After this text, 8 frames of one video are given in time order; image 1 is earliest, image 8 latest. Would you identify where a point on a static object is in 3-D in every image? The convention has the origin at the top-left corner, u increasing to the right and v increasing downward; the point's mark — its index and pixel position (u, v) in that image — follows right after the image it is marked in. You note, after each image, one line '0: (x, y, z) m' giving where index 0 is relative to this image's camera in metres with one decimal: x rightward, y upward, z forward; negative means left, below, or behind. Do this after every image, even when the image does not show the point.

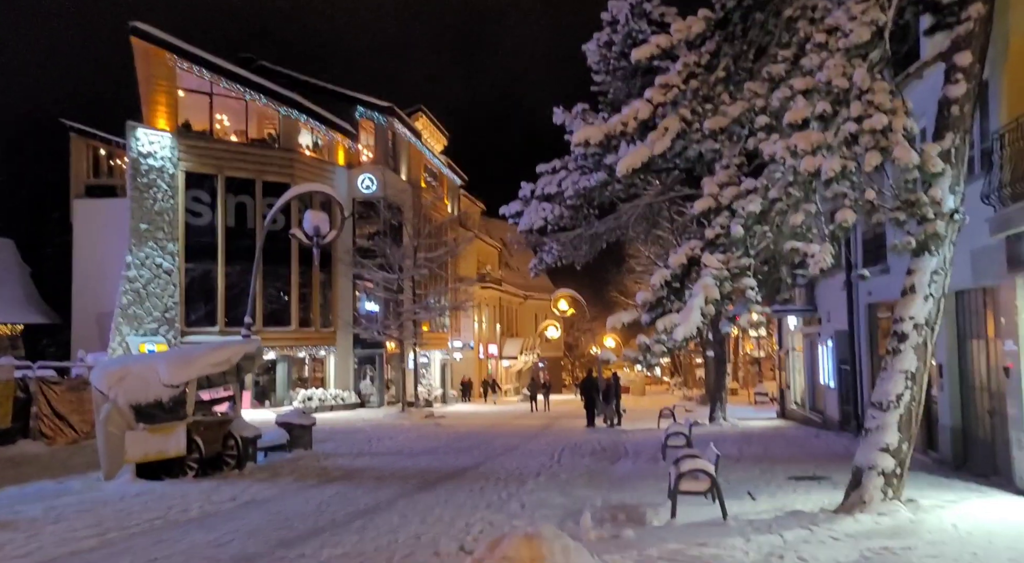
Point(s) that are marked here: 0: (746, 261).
0: (+3.1, +0.3, +11.4) m
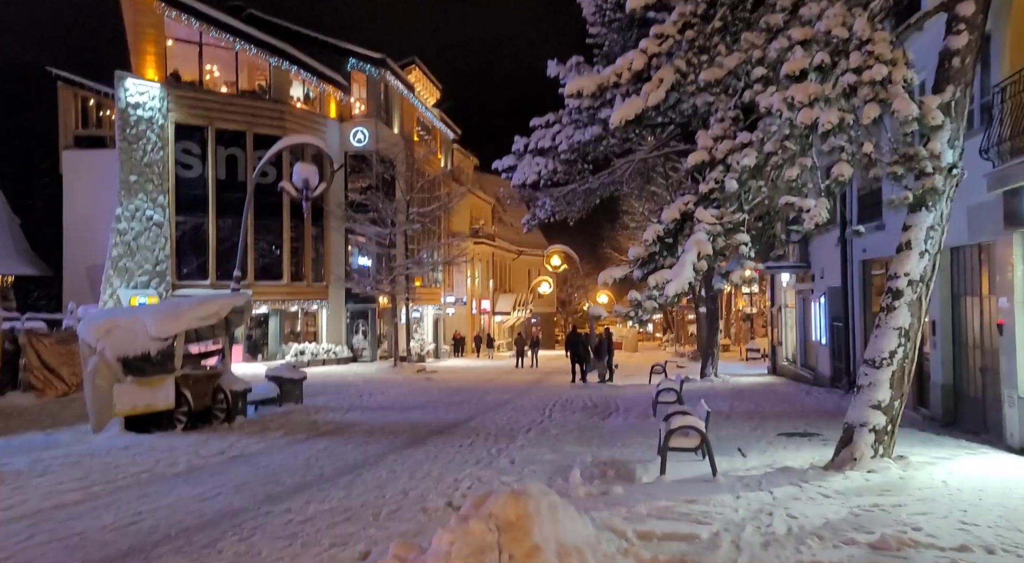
0: (+3.0, +0.9, +11.2) m
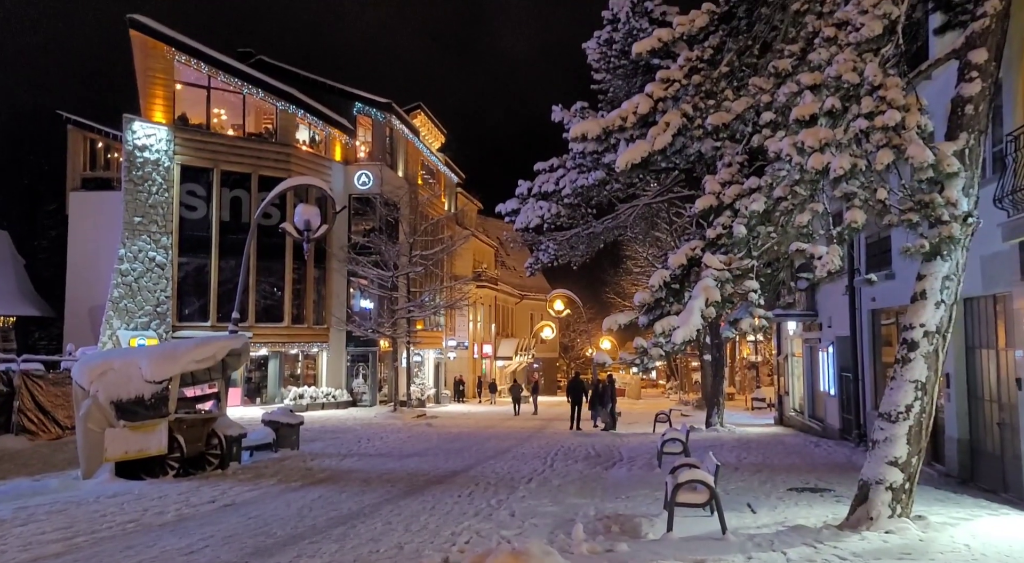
0: (+3.1, +0.3, +11.0) m
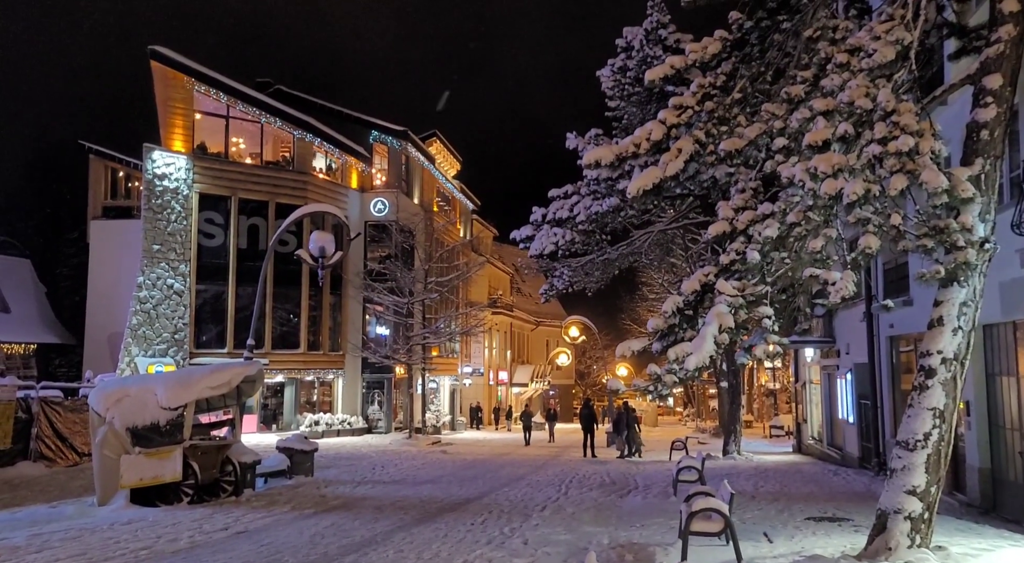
0: (+3.2, -0.1, +10.9) m
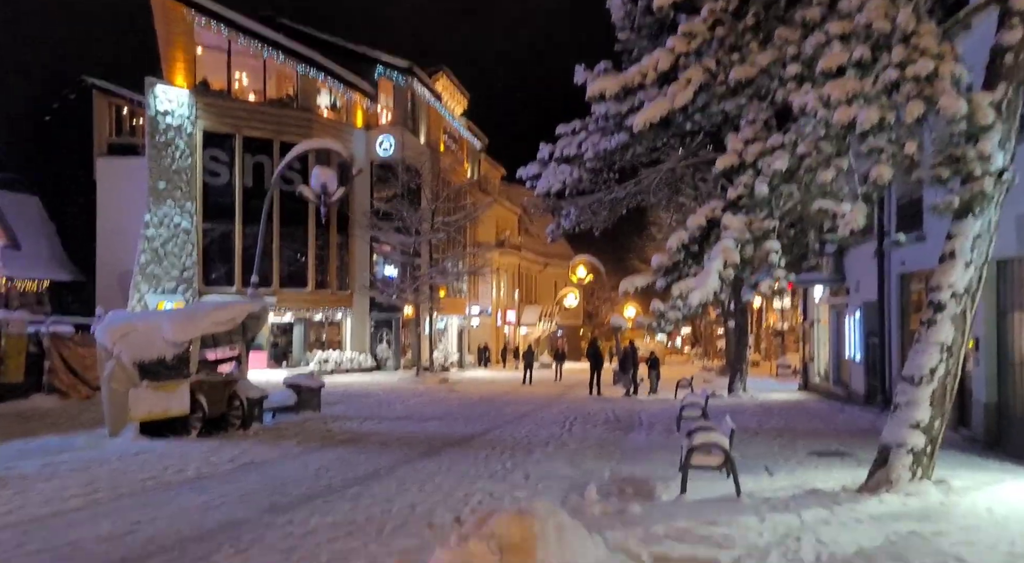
0: (+3.2, +0.8, +10.7) m
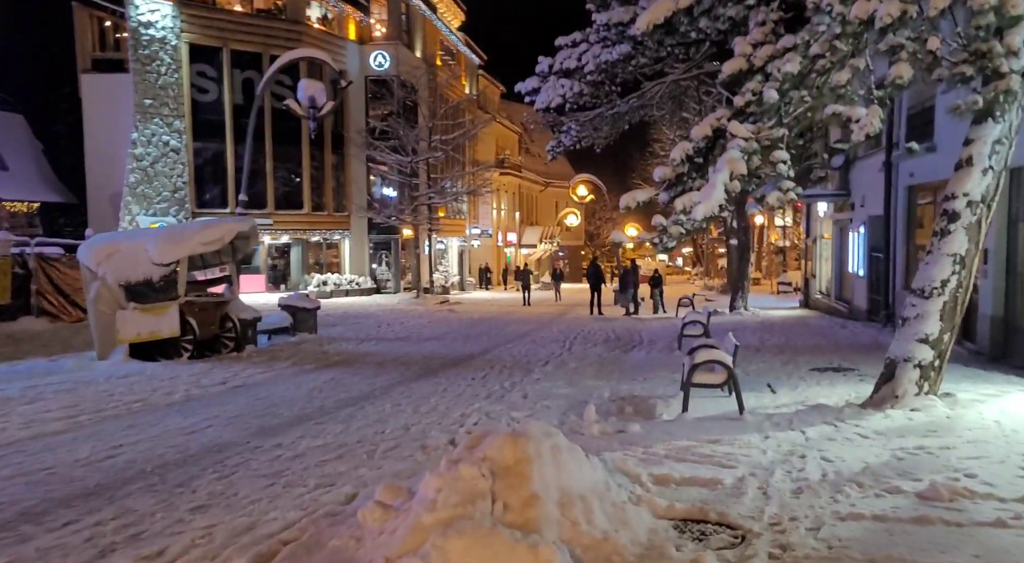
0: (+3.2, +1.8, +10.2) m
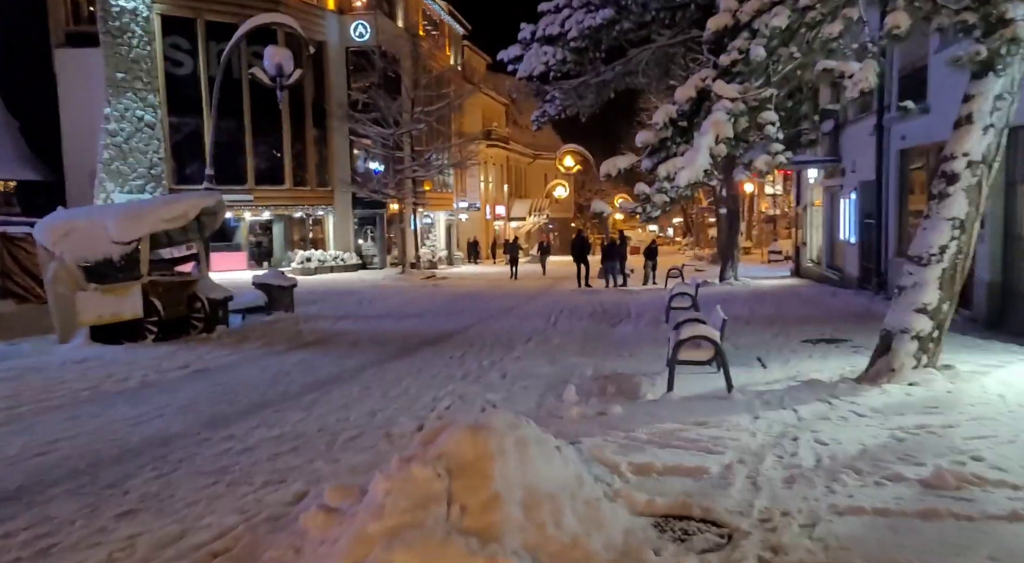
0: (+2.9, +2.2, +9.5) m
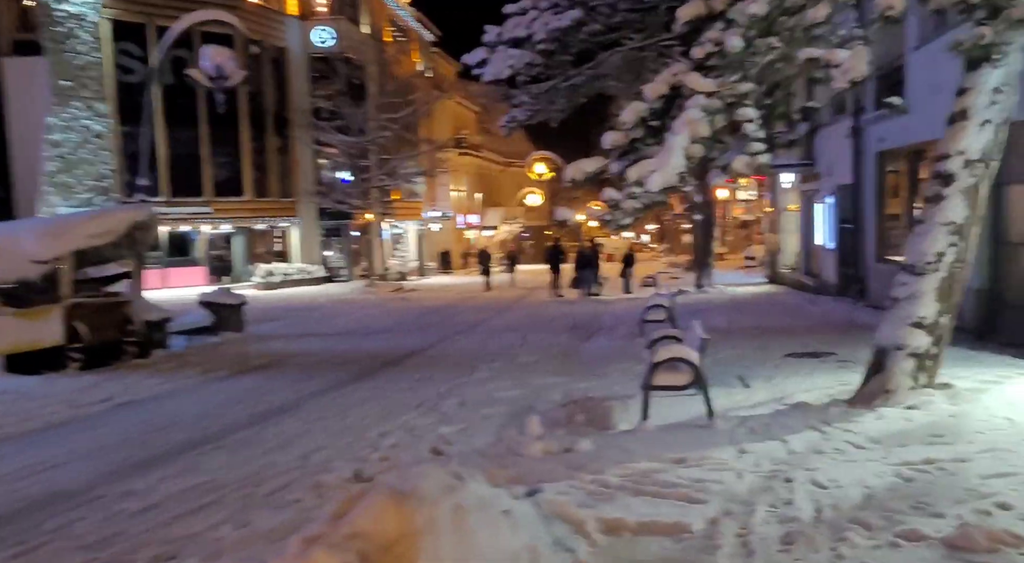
0: (+2.4, +2.0, +8.6) m
